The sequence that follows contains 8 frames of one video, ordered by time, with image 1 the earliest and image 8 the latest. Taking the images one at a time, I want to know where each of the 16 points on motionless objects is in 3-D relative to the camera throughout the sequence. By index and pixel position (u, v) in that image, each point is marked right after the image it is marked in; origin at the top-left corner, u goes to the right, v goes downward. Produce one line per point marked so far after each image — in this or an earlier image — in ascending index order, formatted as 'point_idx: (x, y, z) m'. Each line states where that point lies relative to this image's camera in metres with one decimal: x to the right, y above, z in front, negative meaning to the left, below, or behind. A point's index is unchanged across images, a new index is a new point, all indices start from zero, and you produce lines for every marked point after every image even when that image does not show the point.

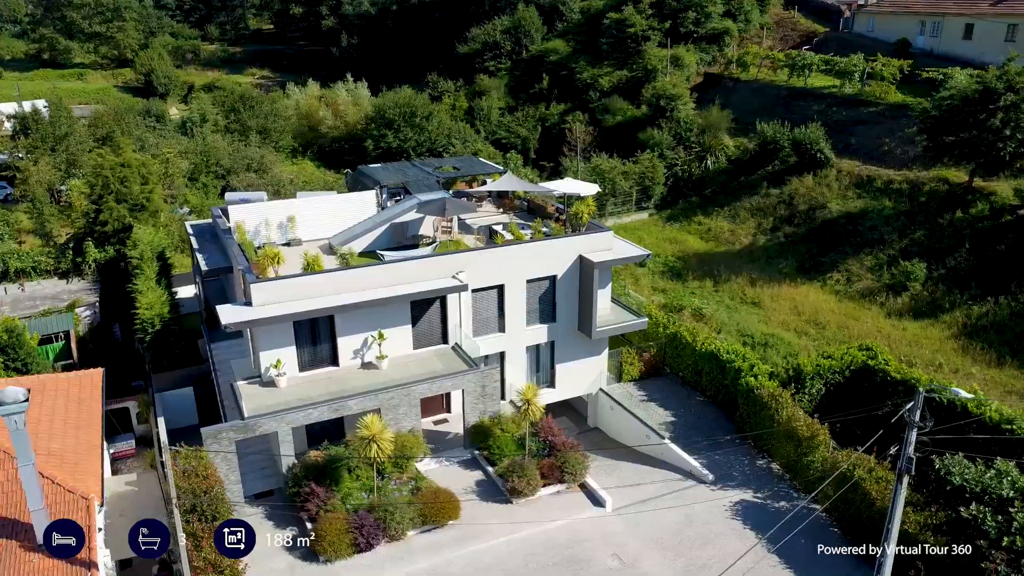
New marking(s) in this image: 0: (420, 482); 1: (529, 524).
0: (-2.2, -4.6, +19.1) m
1: (+0.4, -5.4, +18.3) m
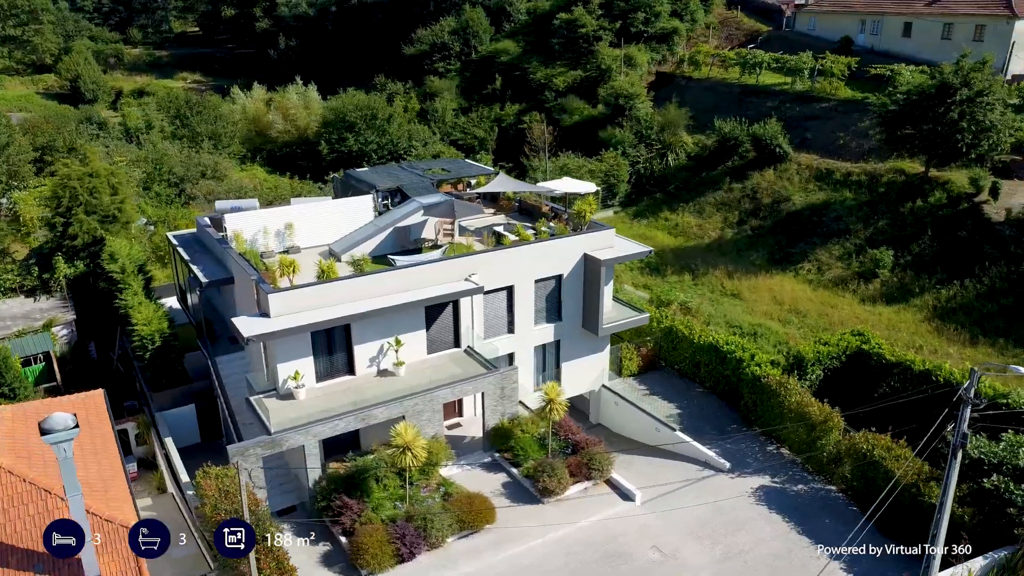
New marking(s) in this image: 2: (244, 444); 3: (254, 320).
0: (-1.4, -4.7, +18.9) m
1: (+1.2, -5.4, +18.4) m
2: (-5.8, -3.4, +17.3) m
3: (-5.9, -0.7, +18.3) m
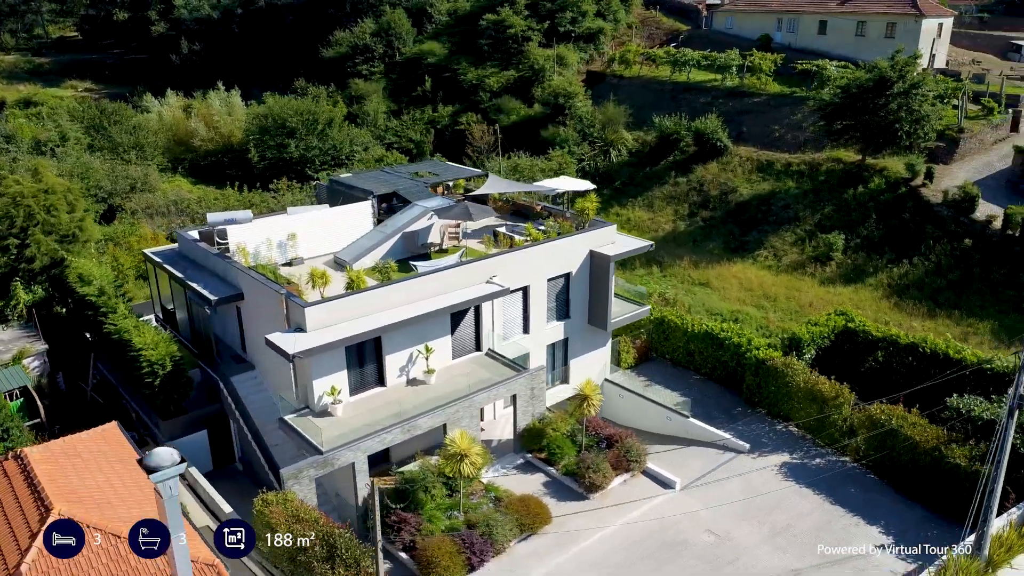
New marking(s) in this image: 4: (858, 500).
0: (-0.3, -4.8, +18.7) m
1: (+2.4, -5.3, +18.6) m
2: (-4.5, -3.7, +16.5) m
3: (-4.8, -1.0, +17.5) m
4: (+8.5, -5.2, +19.5) m
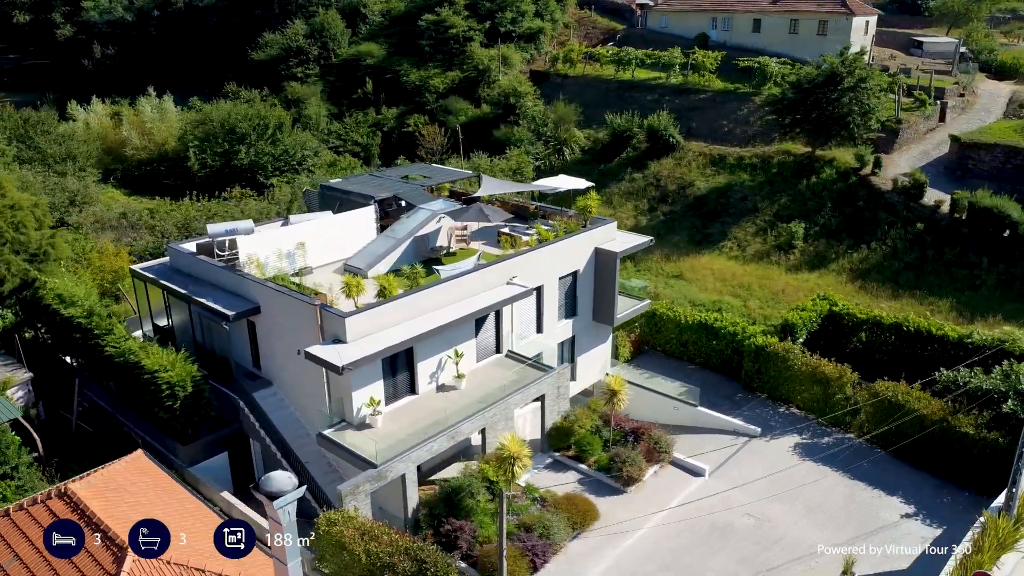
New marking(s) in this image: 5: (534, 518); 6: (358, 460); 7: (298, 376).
0: (+0.7, -4.8, +18.7) m
1: (+3.4, -5.2, +18.9) m
2: (-3.2, -3.9, +16.0) m
3: (-3.8, -1.3, +16.9) m
4: (+9.3, -4.8, +20.5) m
5: (+0.5, -5.1, +17.6) m
6: (-3.2, -3.6, +16.8) m
7: (-5.0, -2.1, +18.6) m
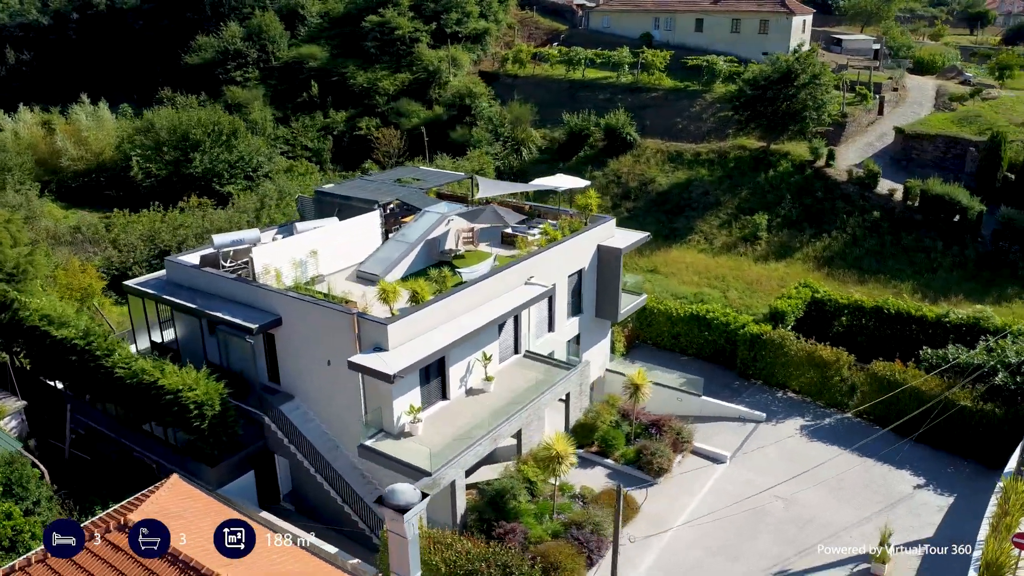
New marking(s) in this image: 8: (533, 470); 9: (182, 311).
0: (+1.6, -4.8, +18.8) m
1: (+4.3, -5.1, +19.3) m
2: (-2.0, -4.0, +15.7) m
3: (-2.9, -1.4, +16.5) m
4: (+10.0, -4.4, +21.6) m
5: (+1.6, -5.1, +17.7) m
6: (-2.1, -3.7, +16.5) m
7: (-4.1, -2.3, +18.1) m
8: (+0.5, -4.2, +18.5) m
9: (-8.2, -0.6, +19.7) m
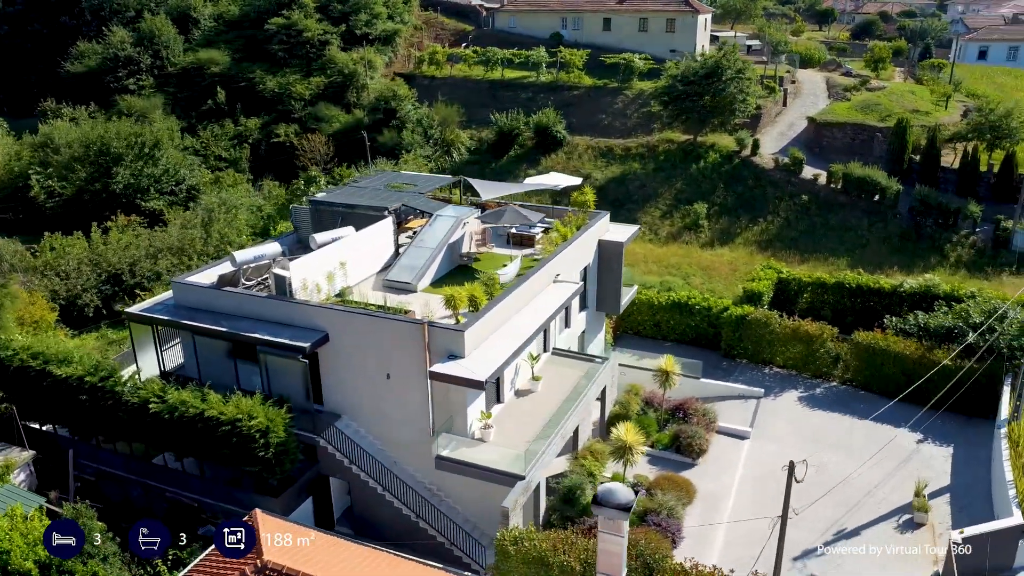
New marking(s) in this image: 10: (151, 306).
0: (+3.0, -4.6, +19.2) m
1: (+5.5, -4.7, +20.2) m
2: (-0.1, -4.1, +15.5) m
3: (-1.2, -1.5, +16.2) m
4: (+10.7, -3.7, +23.5) m
5: (+3.2, -4.9, +18.1) m
6: (-0.3, -3.8, +16.3) m
7: (-2.7, -2.5, +17.5) m
8: (+1.9, -4.1, +18.7) m
9: (-7.1, -1.1, +18.3) m
10: (-8.6, -0.4, +19.1) m
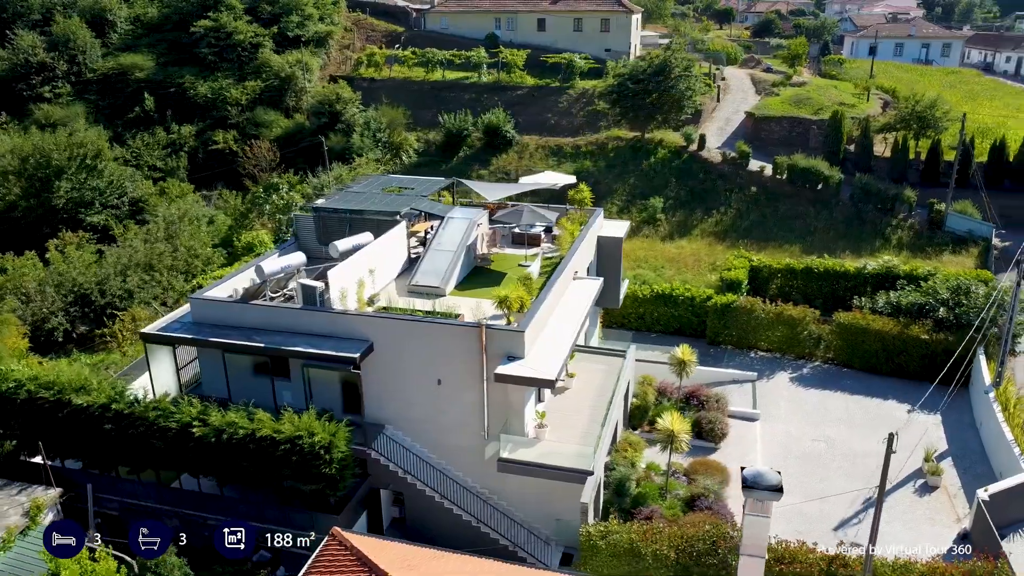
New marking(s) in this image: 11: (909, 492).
0: (+3.9, -4.4, +19.7) m
1: (+6.3, -4.4, +21.1) m
2: (+1.4, -4.0, +15.7) m
3: (0.0, -1.6, +16.1) m
4: (+10.9, -3.1, +25.0) m
5: (+4.3, -4.7, +18.7) m
6: (+1.1, -3.8, +16.4) m
7: (-1.5, -2.6, +17.3) m
8: (+3.0, -4.0, +19.1) m
9: (-6.1, -1.4, +17.5) m
10: (-7.7, -0.8, +18.1) m
11: (+9.8, -5.0, +19.5) m
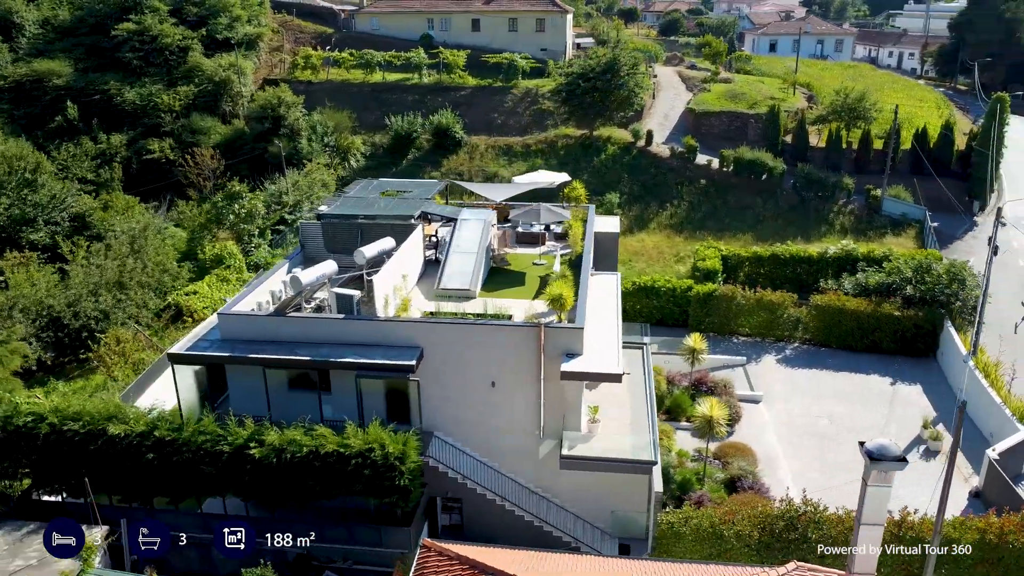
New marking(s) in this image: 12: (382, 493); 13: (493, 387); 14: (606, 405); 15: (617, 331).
0: (+4.8, -4.2, +20.4) m
1: (+7.0, -4.1, +22.0) m
2: (+2.8, -3.9, +16.0) m
3: (+1.3, -1.5, +16.3) m
4: (+11.0, -2.6, +26.5) m
5: (+5.3, -4.4, +19.4) m
6: (+2.4, -3.7, +16.7) m
7: (-0.4, -2.6, +17.2) m
8: (+3.9, -3.8, +19.6) m
9: (-4.9, -1.7, +16.8) m
10: (-6.7, -1.2, +17.1) m
11: (+10.6, -4.5, +20.9) m
12: (-2.5, -3.9, +15.3) m
13: (-0.4, -2.1, +17.0) m
14: (+2.1, -2.8, +18.7) m
15: (+2.2, -1.0, +17.9) m
